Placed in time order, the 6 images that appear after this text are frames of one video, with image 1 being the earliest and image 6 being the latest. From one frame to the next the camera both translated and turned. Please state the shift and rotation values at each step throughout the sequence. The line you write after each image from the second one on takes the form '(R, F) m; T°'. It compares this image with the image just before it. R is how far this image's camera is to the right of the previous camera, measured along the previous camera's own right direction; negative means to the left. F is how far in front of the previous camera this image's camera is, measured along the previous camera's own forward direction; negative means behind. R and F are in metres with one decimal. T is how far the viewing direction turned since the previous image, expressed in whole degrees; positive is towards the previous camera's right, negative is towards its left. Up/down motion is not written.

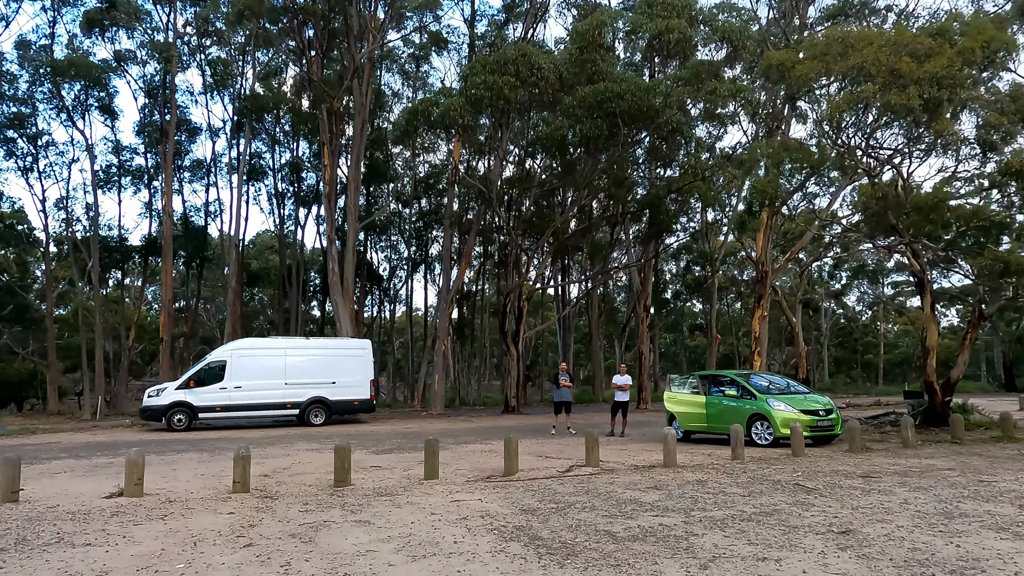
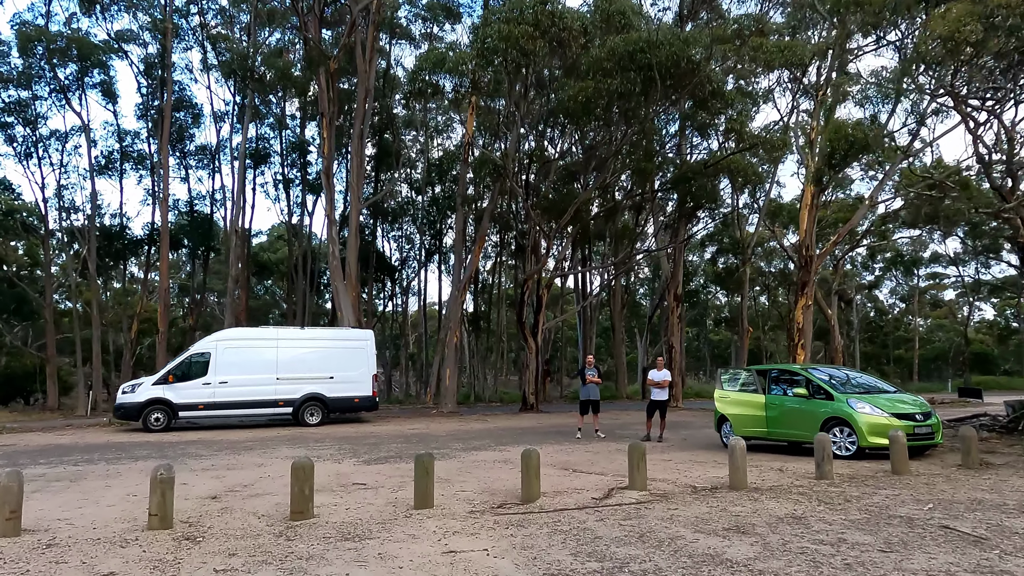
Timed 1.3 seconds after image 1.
(0.0, +1.9) m; -2°
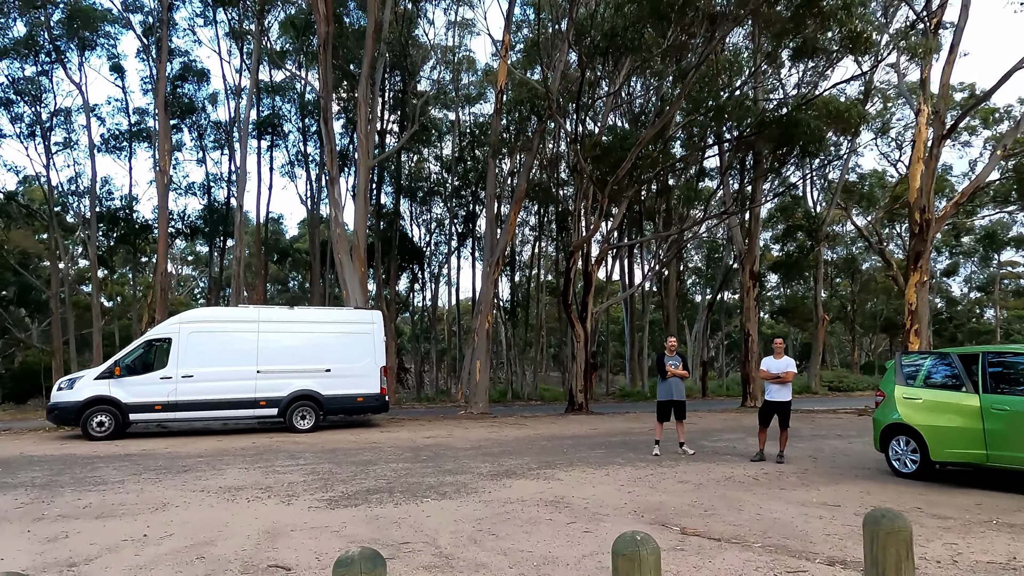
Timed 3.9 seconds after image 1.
(-0.1, +3.5) m; -3°
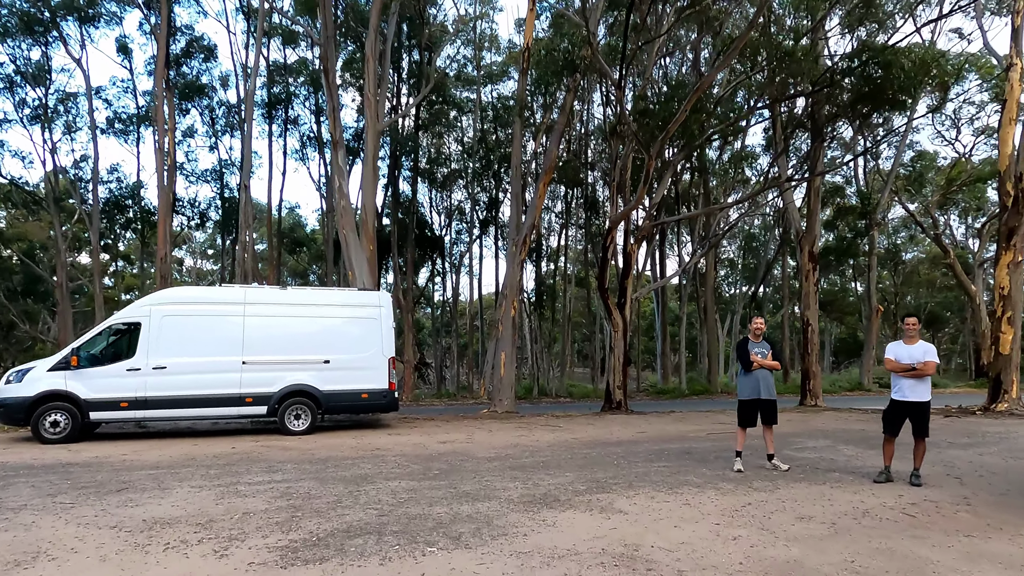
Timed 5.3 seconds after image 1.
(-0.1, +1.9) m; -2°
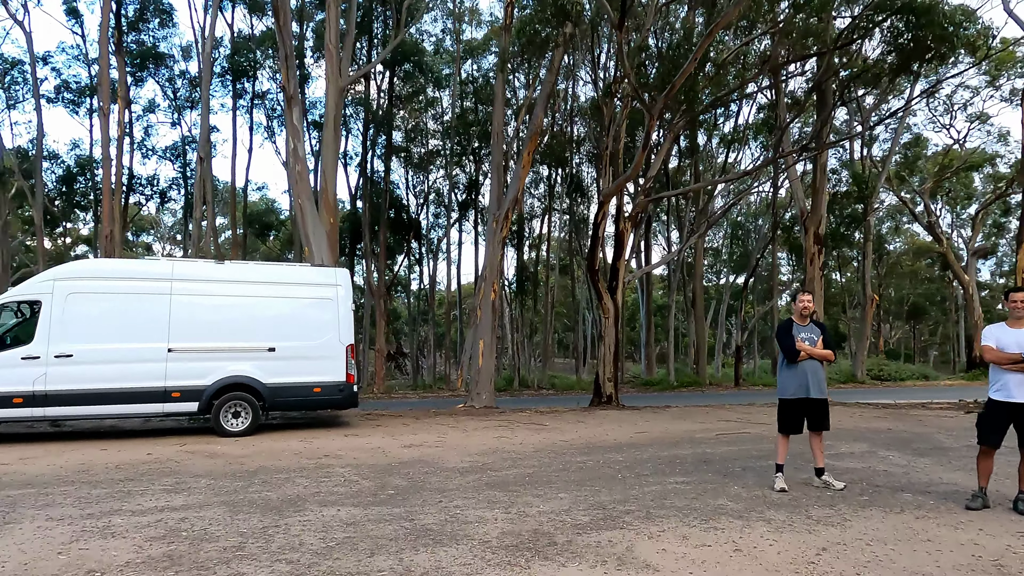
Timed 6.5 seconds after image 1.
(0.0, +1.5) m; +2°
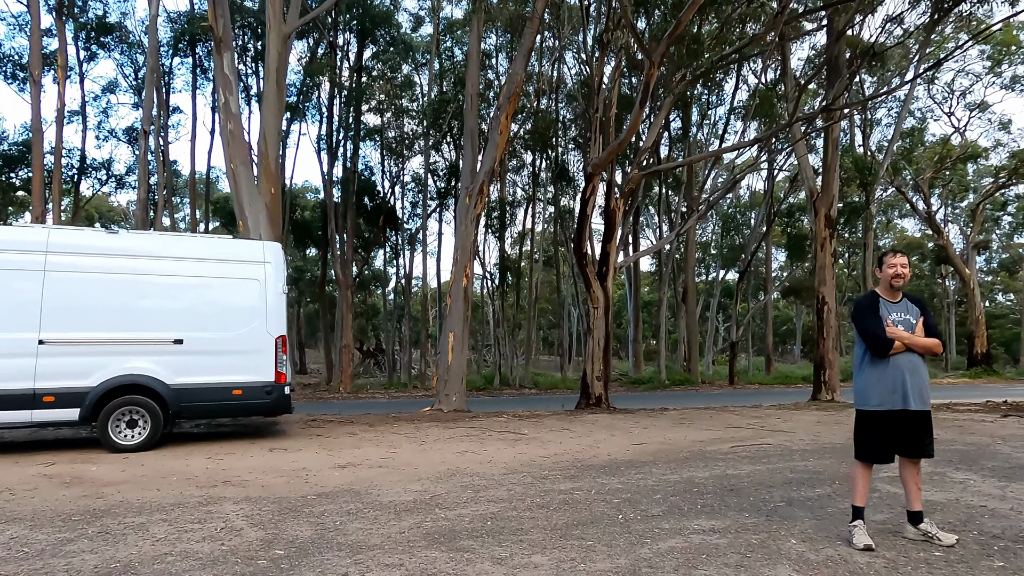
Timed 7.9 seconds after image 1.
(+0.2, +1.7) m; +1°
